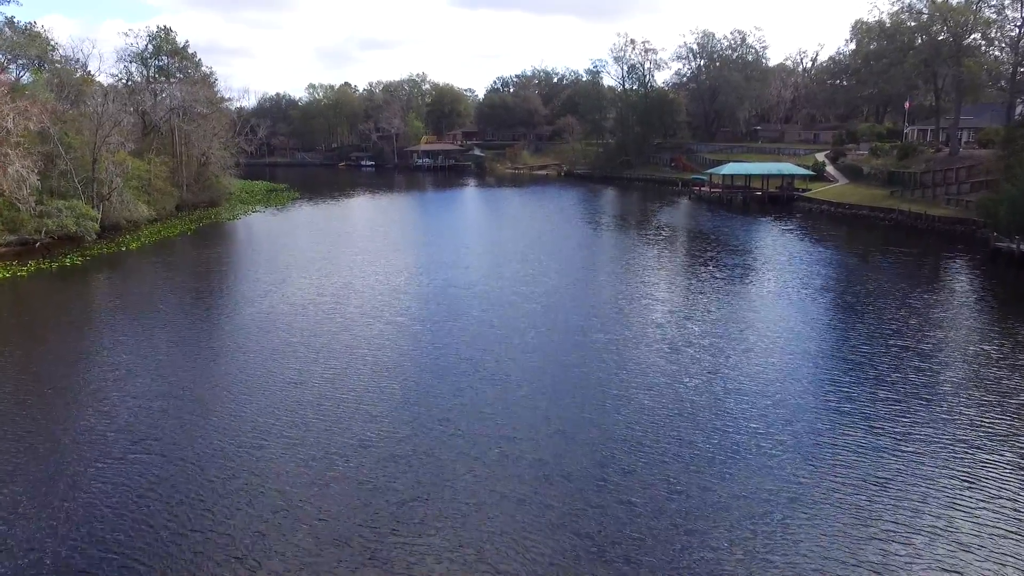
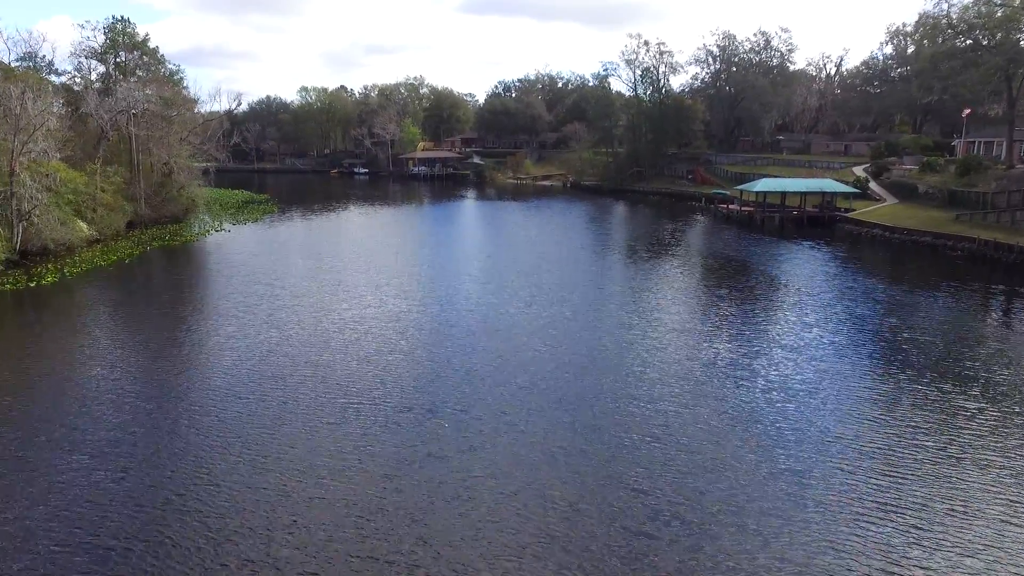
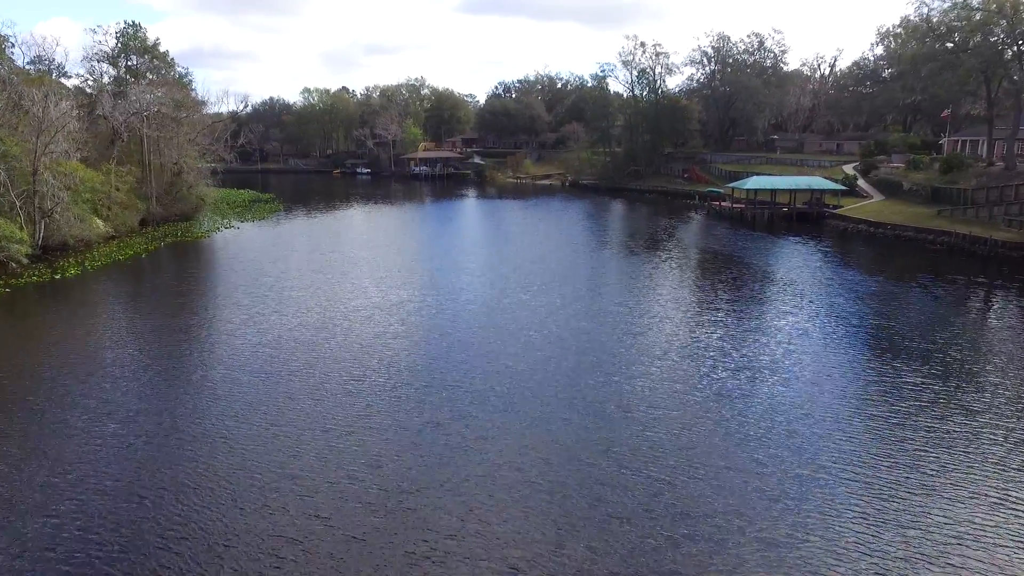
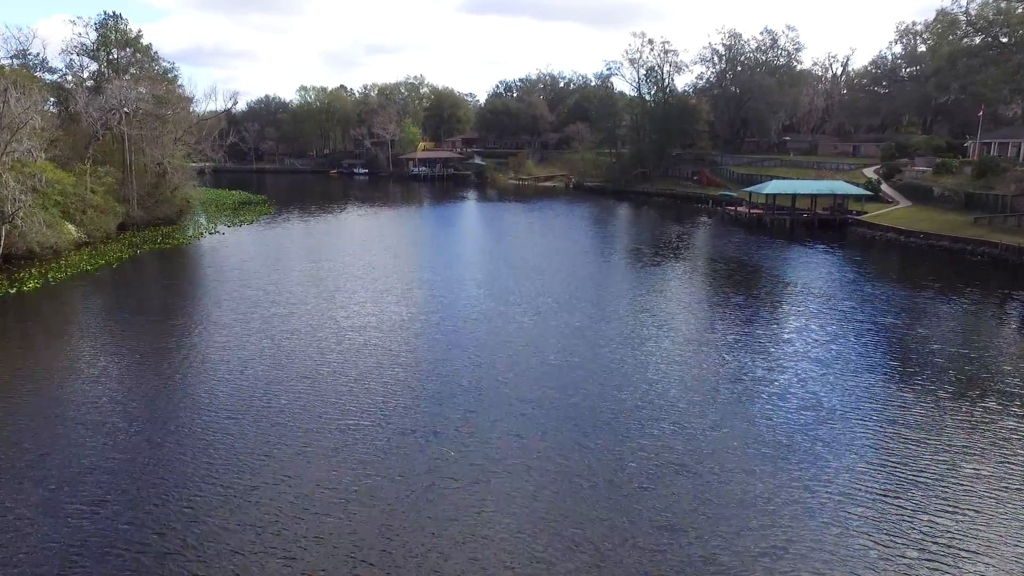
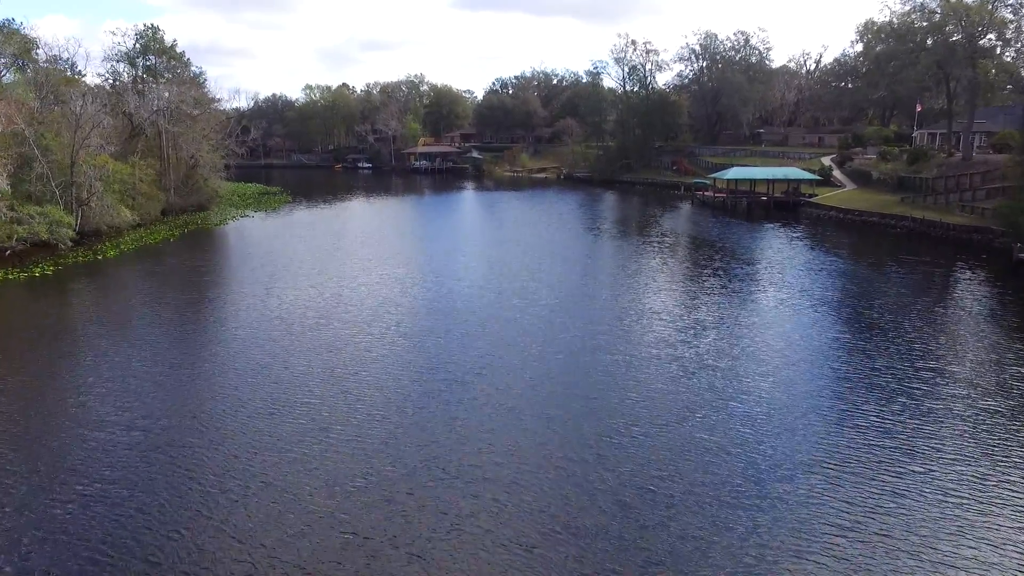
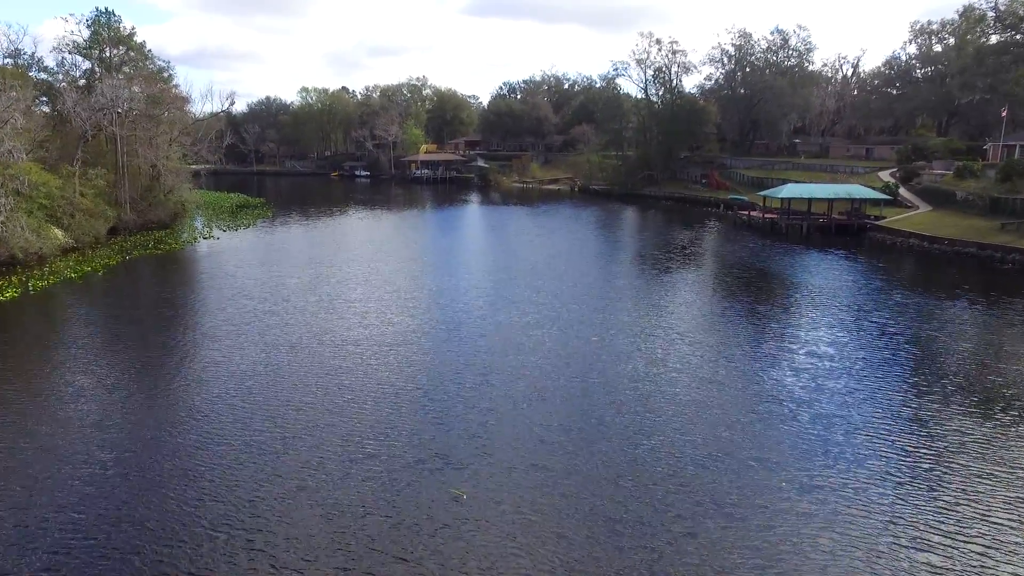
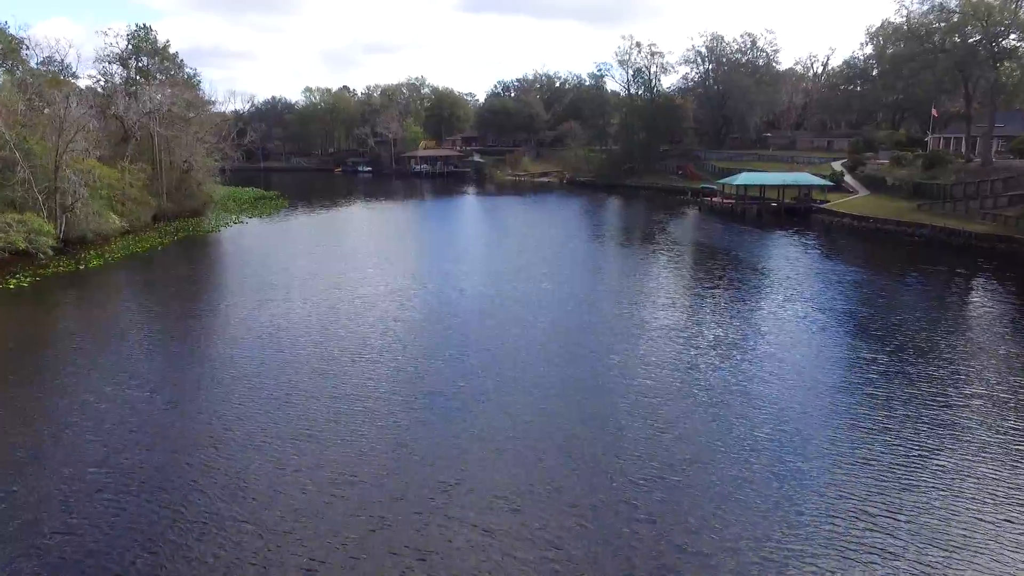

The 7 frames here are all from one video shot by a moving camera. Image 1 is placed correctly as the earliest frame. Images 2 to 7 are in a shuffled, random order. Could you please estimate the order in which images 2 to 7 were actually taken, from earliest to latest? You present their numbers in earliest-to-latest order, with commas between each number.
5, 7, 3, 2, 4, 6
